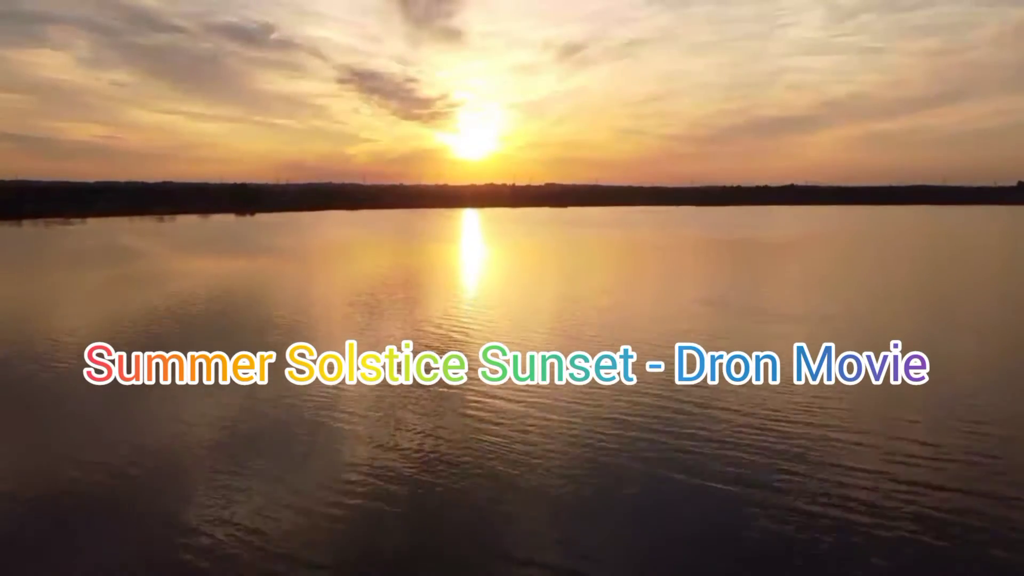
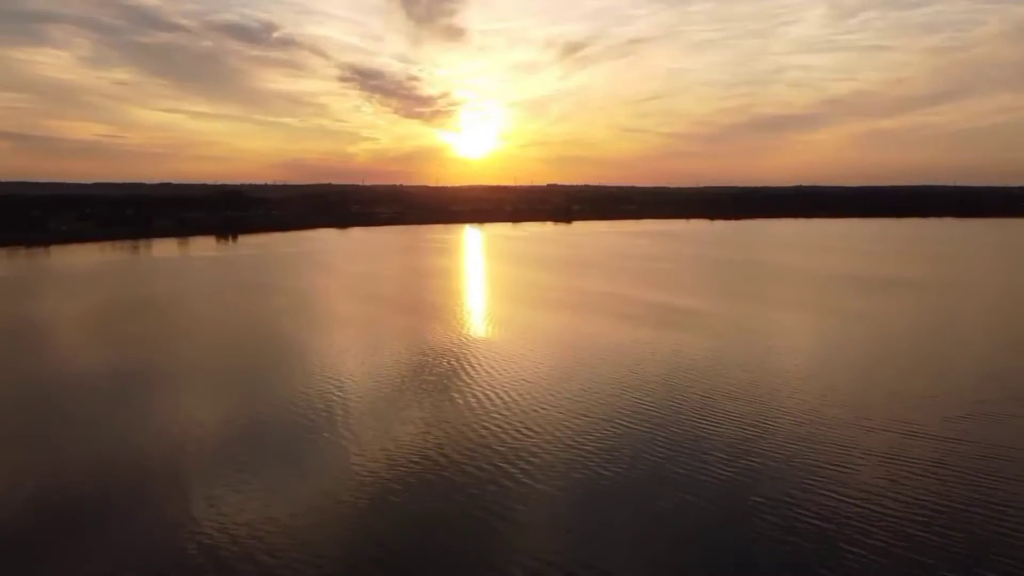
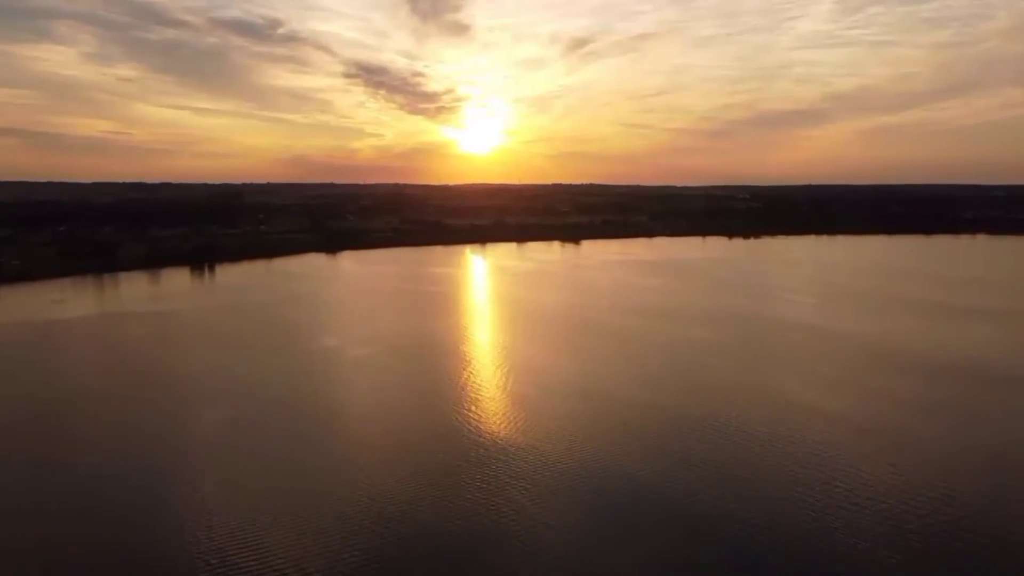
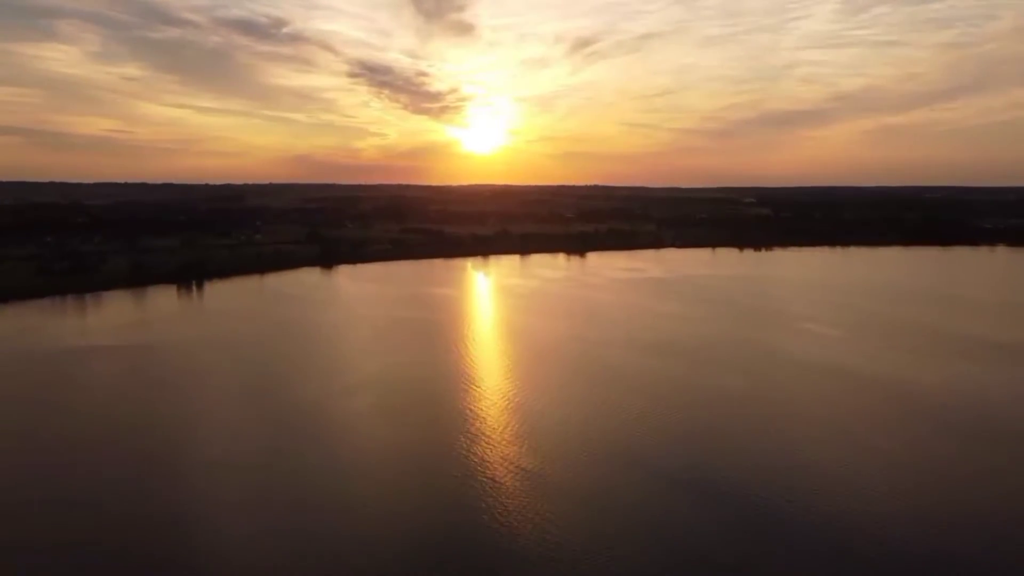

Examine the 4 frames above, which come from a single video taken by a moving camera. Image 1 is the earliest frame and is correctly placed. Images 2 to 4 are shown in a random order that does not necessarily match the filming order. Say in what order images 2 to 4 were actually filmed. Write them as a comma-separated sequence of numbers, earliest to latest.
2, 3, 4
